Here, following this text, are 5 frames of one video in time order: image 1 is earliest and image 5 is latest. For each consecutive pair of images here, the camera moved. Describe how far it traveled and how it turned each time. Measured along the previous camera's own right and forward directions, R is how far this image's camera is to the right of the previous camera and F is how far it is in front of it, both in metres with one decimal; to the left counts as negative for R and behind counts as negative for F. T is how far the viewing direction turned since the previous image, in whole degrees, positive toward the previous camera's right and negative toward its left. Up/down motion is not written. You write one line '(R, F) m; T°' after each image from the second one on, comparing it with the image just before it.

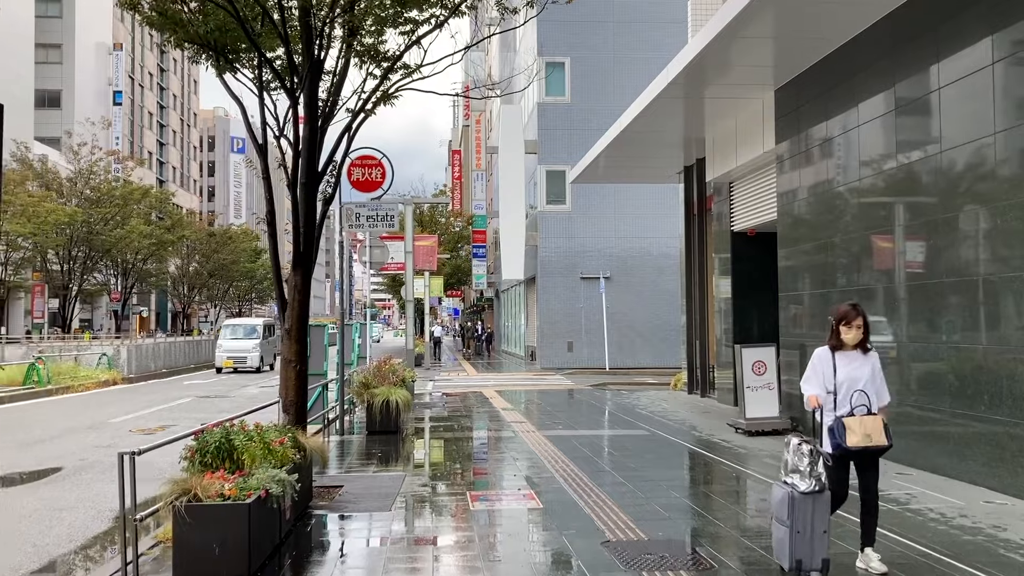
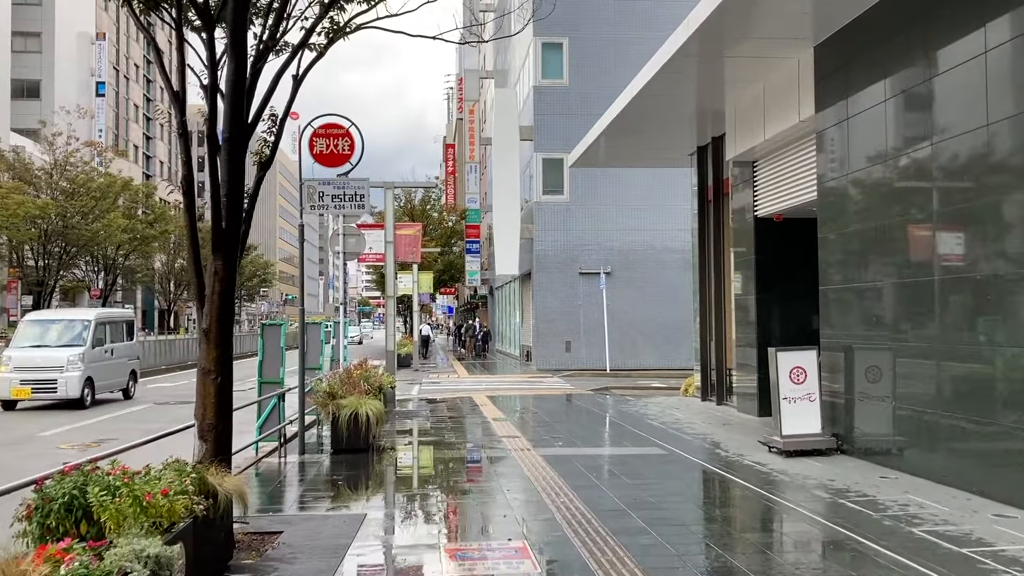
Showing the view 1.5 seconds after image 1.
(+0.1, +1.8) m; 0°
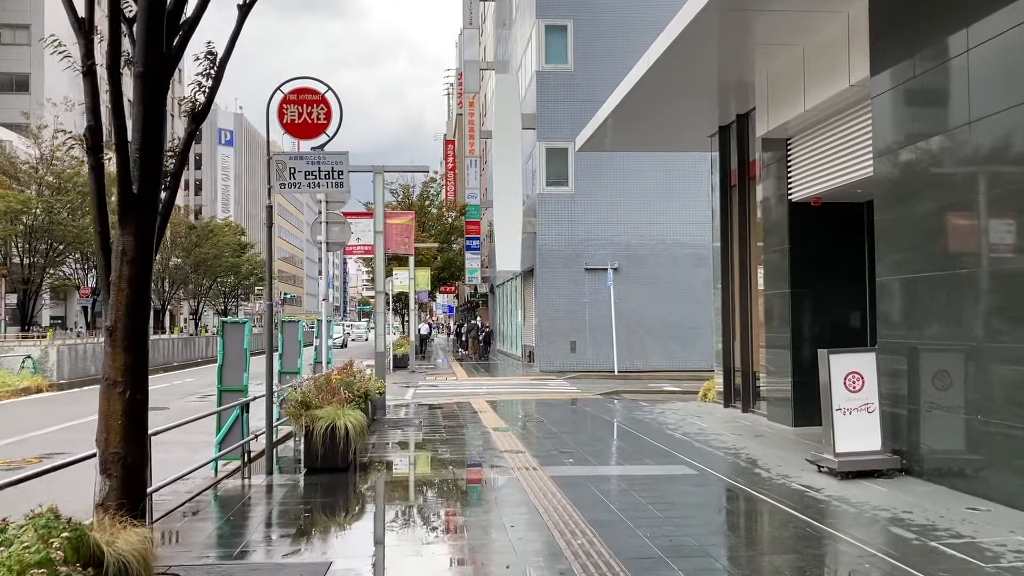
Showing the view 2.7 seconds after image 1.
(0.0, +1.5) m; 0°
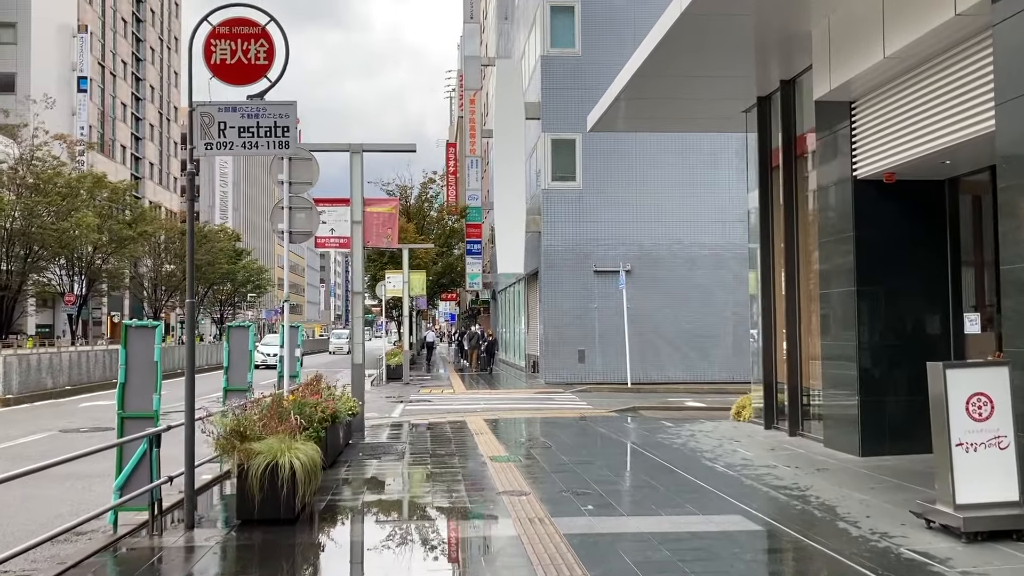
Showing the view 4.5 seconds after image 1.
(0.0, +2.2) m; 0°
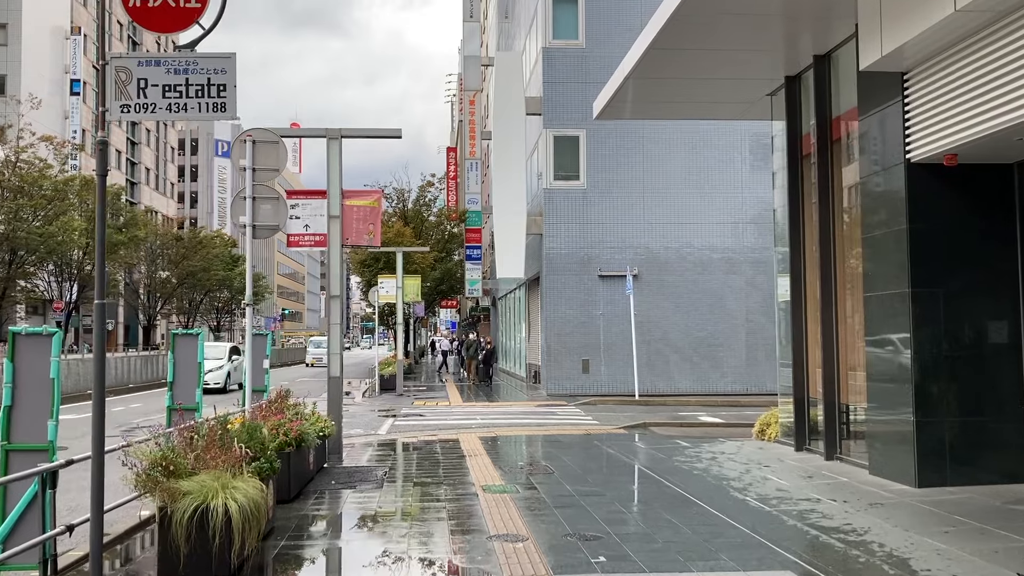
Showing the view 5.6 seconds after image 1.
(+0.1, +1.4) m; 0°
